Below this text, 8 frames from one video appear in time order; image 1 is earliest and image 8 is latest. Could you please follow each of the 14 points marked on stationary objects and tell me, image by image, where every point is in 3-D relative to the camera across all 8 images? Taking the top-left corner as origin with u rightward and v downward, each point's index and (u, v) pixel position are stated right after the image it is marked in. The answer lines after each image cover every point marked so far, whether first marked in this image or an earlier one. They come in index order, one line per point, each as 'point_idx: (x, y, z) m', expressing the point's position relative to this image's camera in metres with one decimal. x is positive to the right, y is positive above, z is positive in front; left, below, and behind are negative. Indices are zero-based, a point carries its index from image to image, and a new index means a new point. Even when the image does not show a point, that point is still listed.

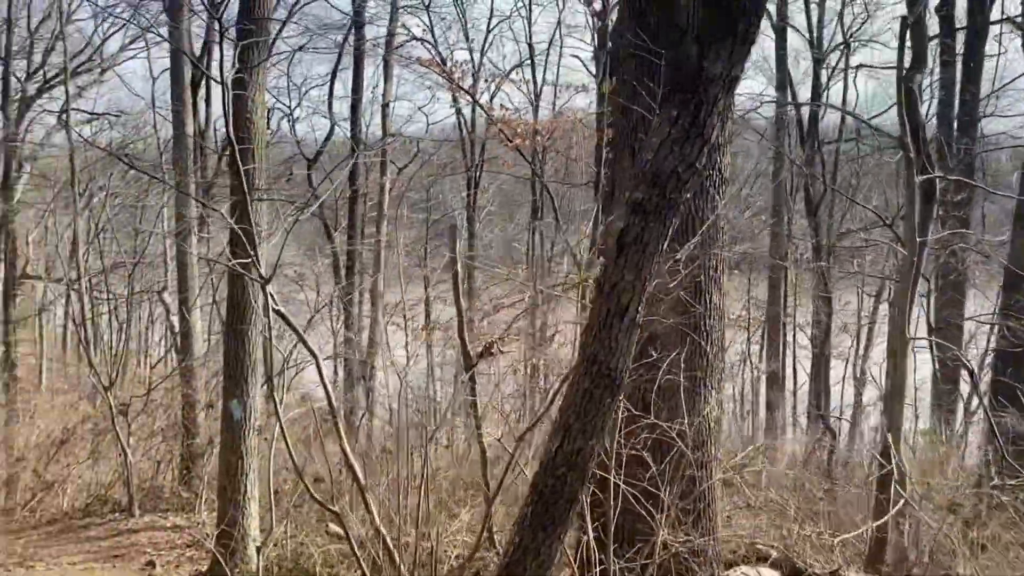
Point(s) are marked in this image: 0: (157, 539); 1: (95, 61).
0: (-2.9, -2.1, +7.3) m
1: (-8.3, +4.5, +17.4) m
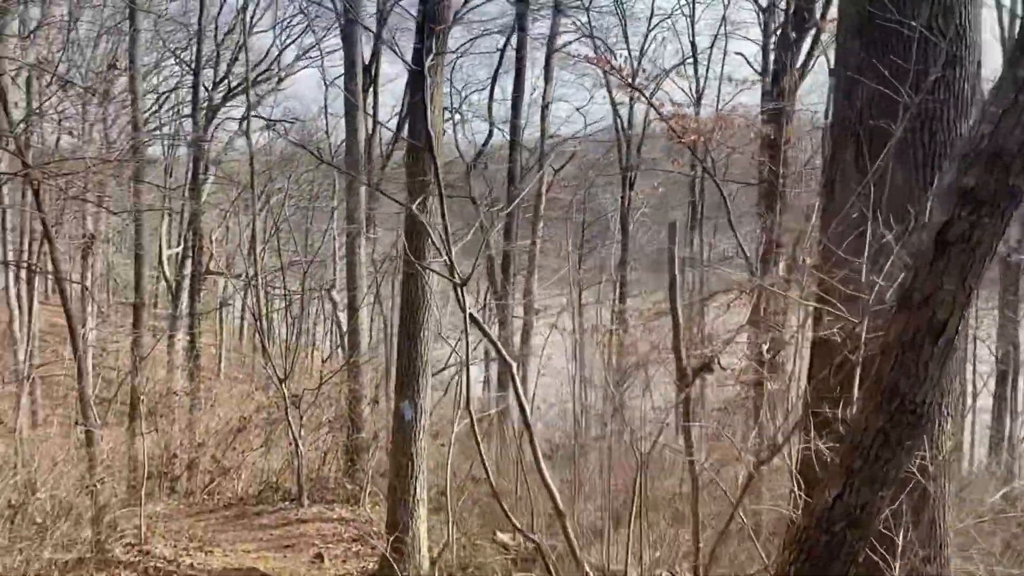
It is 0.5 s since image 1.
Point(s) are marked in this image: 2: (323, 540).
0: (-1.6, -2.1, +7.5) m
1: (-5.0, +4.5, +18.4) m
2: (-1.5, -2.1, +7.3) m
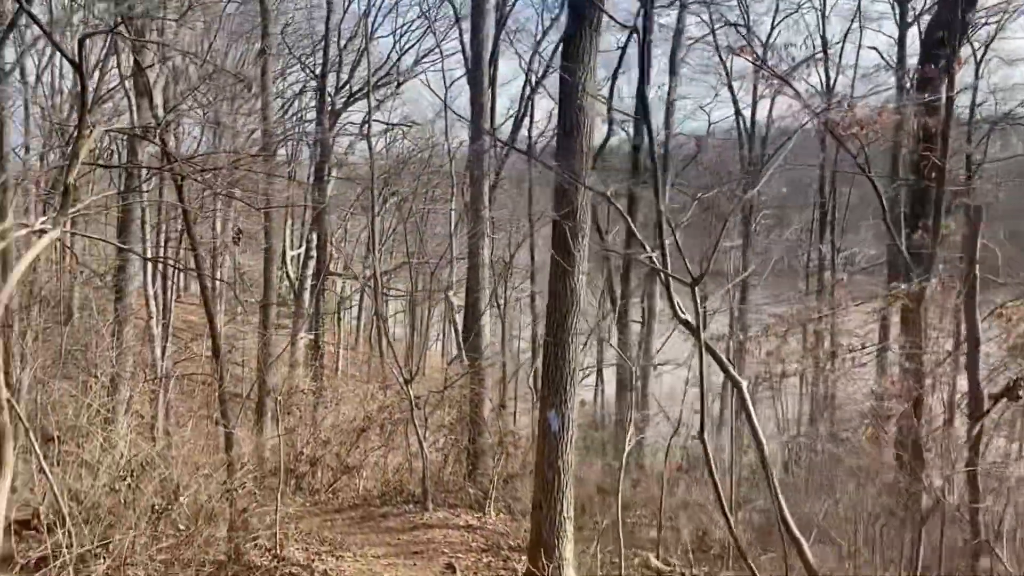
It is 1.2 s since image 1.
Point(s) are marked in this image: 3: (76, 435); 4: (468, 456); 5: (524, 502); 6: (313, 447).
0: (-0.5, -2.1, +7.3) m
1: (-2.5, +4.5, +18.5) m
2: (-0.5, -2.1, +7.1) m
3: (-3.2, -1.1, +6.5) m
4: (-0.5, -1.8, +9.5) m
5: (+0.2, -2.2, +9.1) m
6: (-2.1, -1.7, +9.2) m
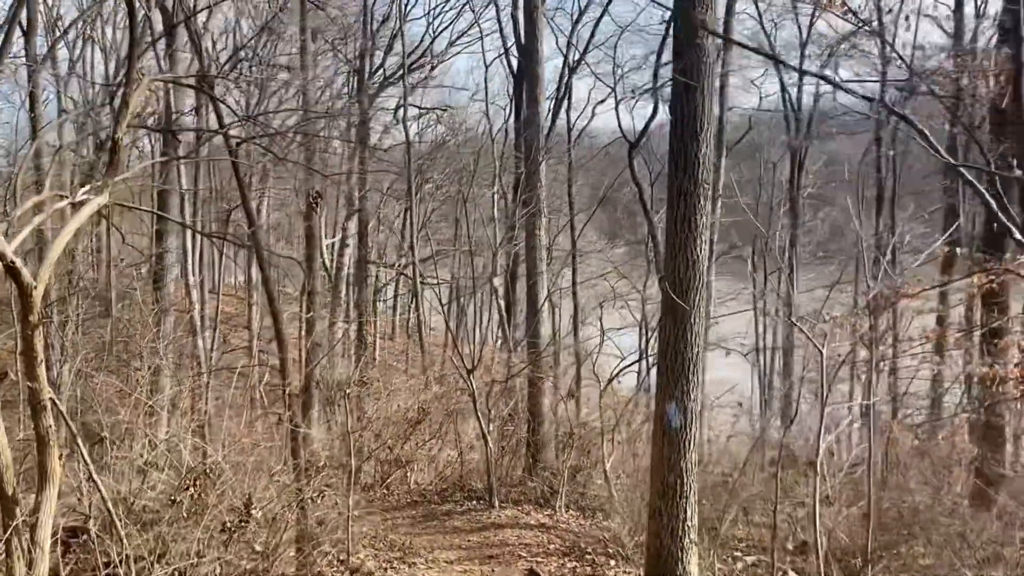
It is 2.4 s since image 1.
0: (+0.1, -2.0, +6.8) m
1: (-1.7, +4.8, +18.0) m
2: (+0.1, -2.0, +6.6) m
3: (-2.7, -1.0, +6.1) m
4: (+0.2, -1.6, +9.0) m
5: (+0.8, -2.0, +8.6) m
6: (-1.5, -1.5, +8.7) m
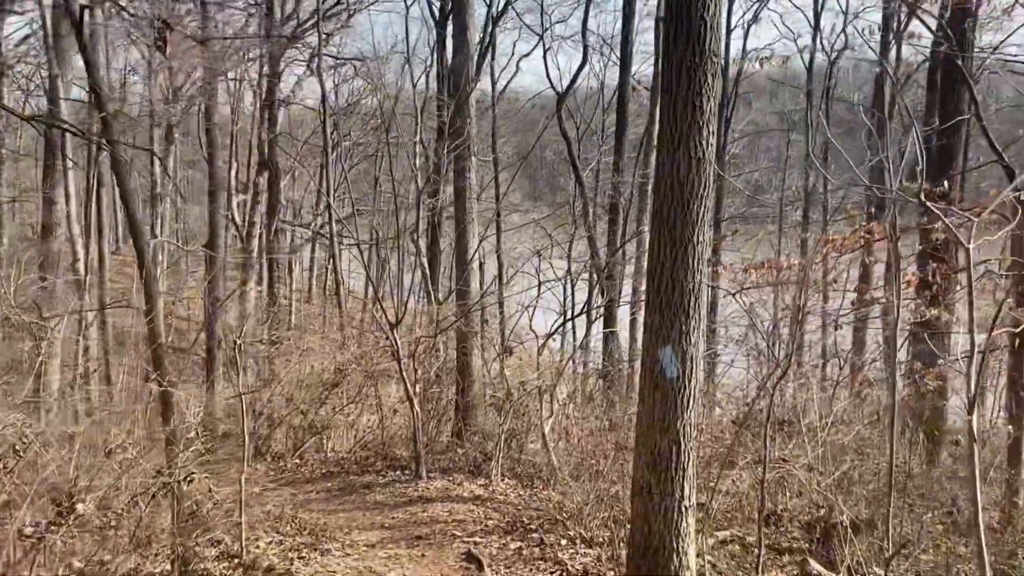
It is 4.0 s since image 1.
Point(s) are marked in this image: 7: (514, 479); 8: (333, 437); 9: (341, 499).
0: (-0.4, -1.6, +6.1) m
1: (-3.1, +5.6, +16.8) m
2: (-0.4, -1.6, +5.9) m
3: (-3.1, -0.6, +5.0) m
4: (-0.5, -1.2, +8.2) m
5: (+0.2, -1.6, +7.9) m
6: (-2.1, -1.1, +7.8) m
7: (0.0, -1.7, +7.8) m
8: (-1.8, -1.5, +8.7) m
9: (-1.3, -1.5, +6.4) m
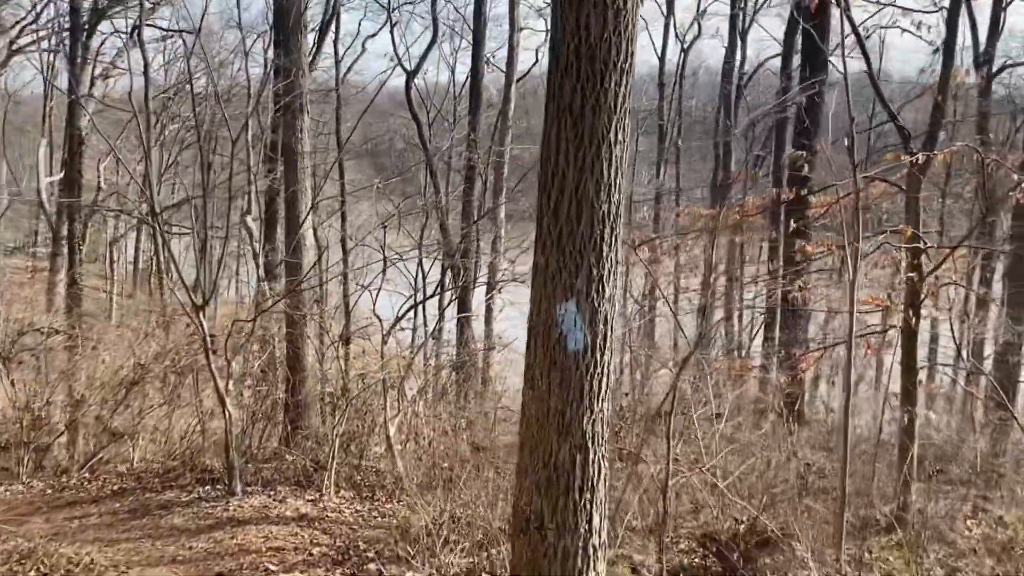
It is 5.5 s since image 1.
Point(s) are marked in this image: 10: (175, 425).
0: (-1.4, -1.4, +5.0) m
1: (-5.9, +5.8, +15.1) m
2: (-1.3, -1.4, +4.8) m
3: (-3.8, -0.5, +3.5) m
4: (-1.8, -1.0, +7.1) m
5: (-1.1, -1.4, +6.9) m
6: (-3.3, -0.9, +6.4) m
7: (-1.2, -1.5, +6.7) m
8: (-3.1, -1.3, +7.3) m
9: (-2.3, -1.4, +5.2) m
10: (-2.8, -1.2, +7.4) m
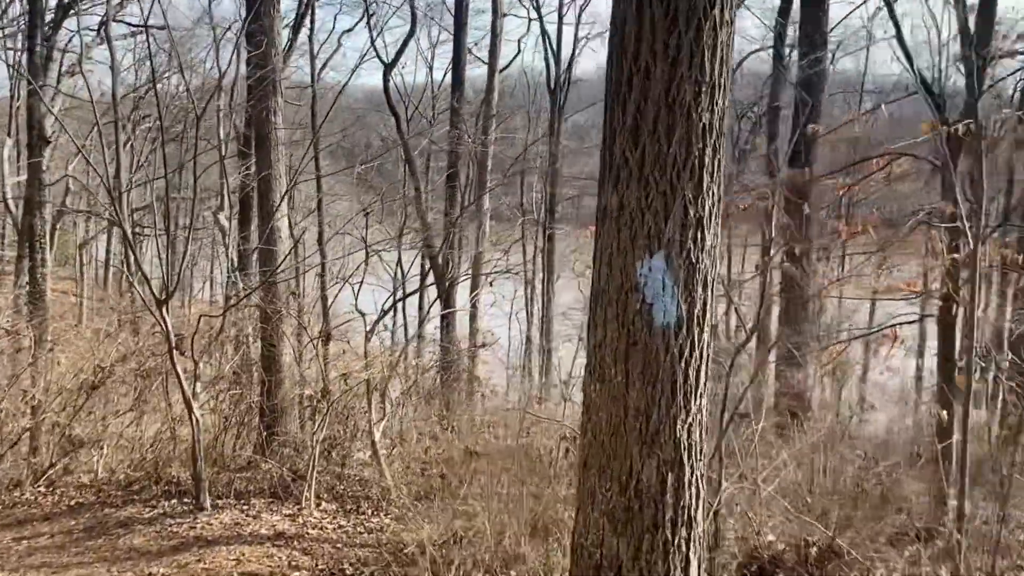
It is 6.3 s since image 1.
0: (-1.4, -1.4, +4.5) m
1: (-6.2, +5.8, +14.5) m
2: (-1.3, -1.4, +4.3) m
3: (-3.8, -0.5, +3.0) m
4: (-1.9, -1.0, +6.6) m
5: (-1.1, -1.4, +6.4) m
6: (-3.4, -0.9, +5.9) m
7: (-1.3, -1.5, +6.2) m
8: (-3.2, -1.3, +6.8) m
9: (-2.3, -1.3, +4.7) m
10: (-2.9, -1.1, +6.8) m
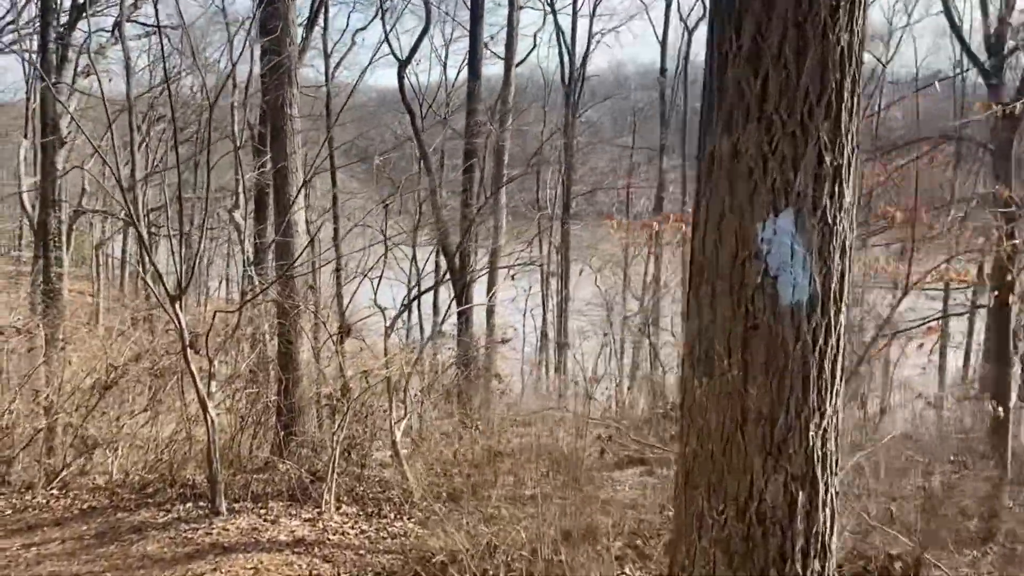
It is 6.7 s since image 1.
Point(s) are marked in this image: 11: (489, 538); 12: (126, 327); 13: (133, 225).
0: (-1.2, -1.4, +4.3) m
1: (-5.9, +5.8, +14.4) m
2: (-1.2, -1.4, +4.1) m
3: (-3.7, -0.5, +2.8) m
4: (-1.7, -0.9, +6.4) m
5: (-1.0, -1.3, +6.2) m
6: (-3.2, -0.9, +5.7) m
7: (-1.1, -1.5, +6.1) m
8: (-3.0, -1.3, +6.6) m
9: (-2.1, -1.3, +4.5) m
10: (-2.7, -1.1, +6.7) m
11: (-0.1, -1.3, +4.7) m
12: (-3.0, -0.3, +7.0) m
13: (-4.0, +0.7, +9.3) m
